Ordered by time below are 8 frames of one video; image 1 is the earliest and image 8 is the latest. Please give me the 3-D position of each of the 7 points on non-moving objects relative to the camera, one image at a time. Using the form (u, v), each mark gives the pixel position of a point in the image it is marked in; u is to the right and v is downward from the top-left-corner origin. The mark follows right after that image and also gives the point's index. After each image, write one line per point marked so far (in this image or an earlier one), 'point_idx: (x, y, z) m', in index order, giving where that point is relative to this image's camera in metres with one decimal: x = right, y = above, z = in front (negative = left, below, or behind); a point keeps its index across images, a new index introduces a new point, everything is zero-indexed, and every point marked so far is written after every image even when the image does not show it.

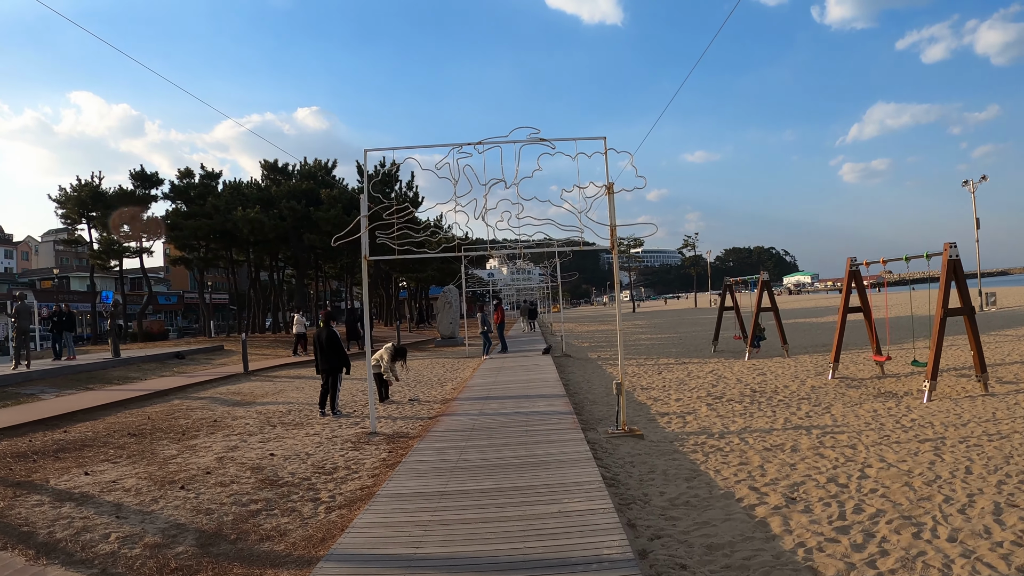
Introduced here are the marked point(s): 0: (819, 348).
0: (+8.6, -1.8, +17.1) m
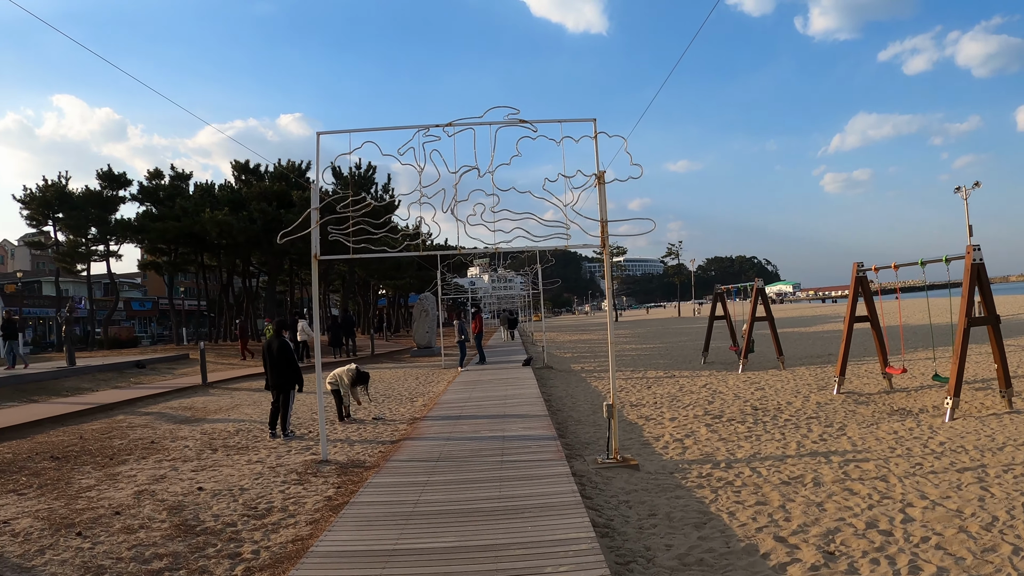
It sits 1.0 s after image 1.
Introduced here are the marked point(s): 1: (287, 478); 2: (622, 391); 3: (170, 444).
0: (+8.1, -2.0, +16.3) m
1: (-2.0, -1.7, +5.4) m
2: (+2.0, -1.9, +11.1) m
3: (-4.2, -1.8, +7.4) m
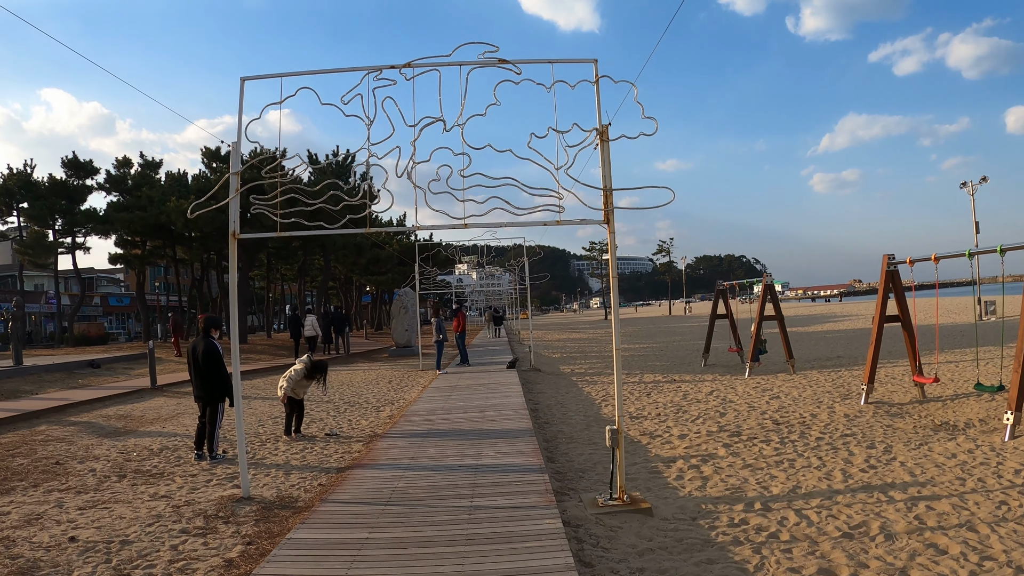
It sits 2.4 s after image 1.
0: (+7.8, -1.9, +15.2) m
1: (-2.1, -1.6, +4.1) m
2: (+1.7, -1.8, +9.9) m
3: (-4.4, -1.7, +6.1) m
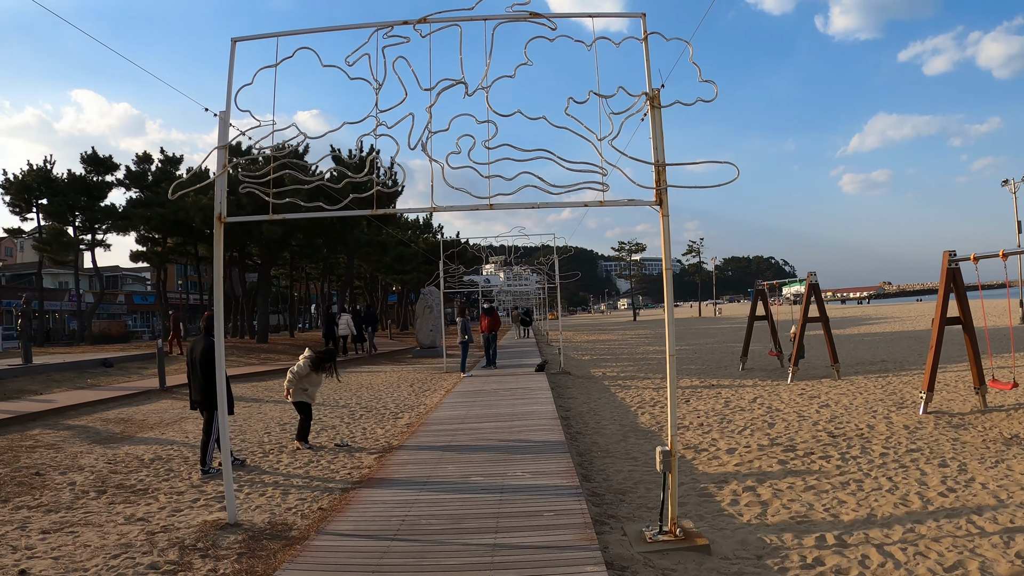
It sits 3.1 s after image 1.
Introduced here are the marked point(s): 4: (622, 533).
0: (+8.3, -1.9, +14.2) m
1: (-2.0, -1.5, +3.4) m
2: (+2.1, -1.7, +9.1) m
3: (-4.1, -1.7, +5.5) m
4: (+0.7, -1.6, +3.9) m
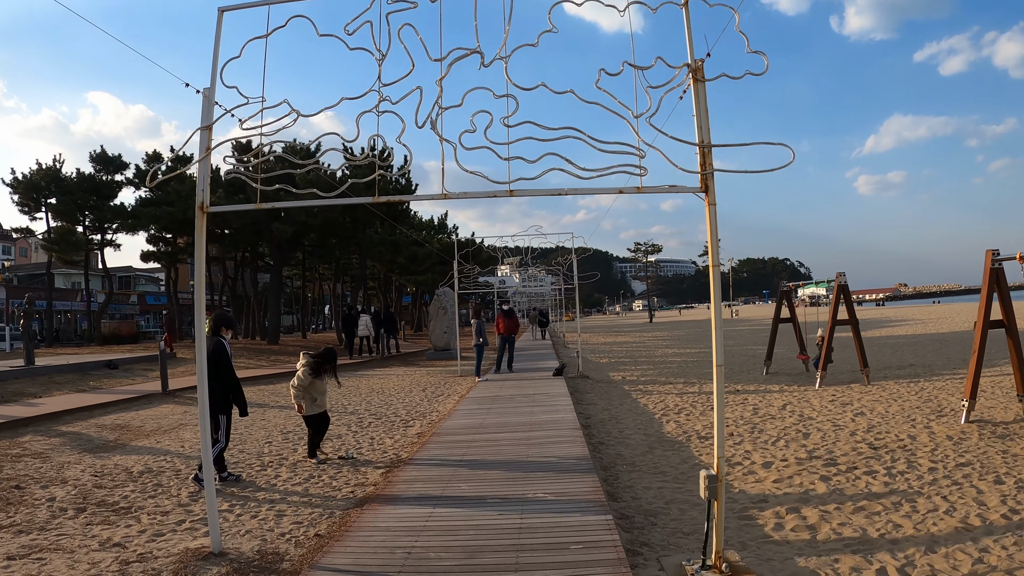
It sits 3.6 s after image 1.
0: (+8.6, -1.9, +13.5) m
1: (-1.9, -1.5, +3.0) m
2: (+2.3, -1.8, +8.6) m
3: (-4.0, -1.7, +5.1) m
4: (+0.8, -1.6, +3.4) m
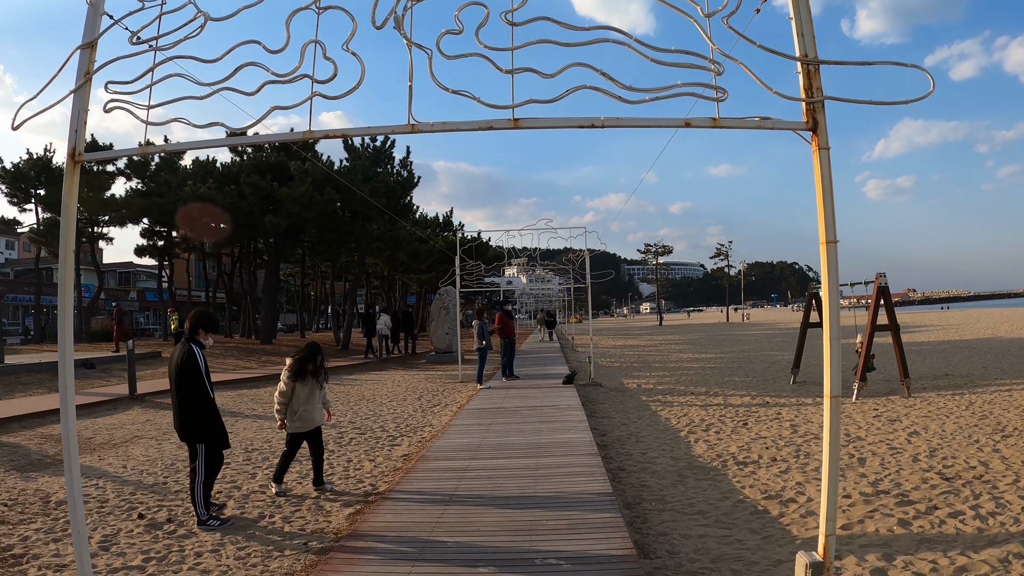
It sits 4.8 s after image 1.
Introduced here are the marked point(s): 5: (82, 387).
0: (+8.7, -2.0, +12.4) m
1: (-1.9, -1.4, +2.0) m
2: (+2.4, -1.7, +7.5) m
3: (-4.0, -1.6, +4.1) m
4: (+0.8, -1.5, +2.4) m
5: (-8.1, -1.9, +11.5) m
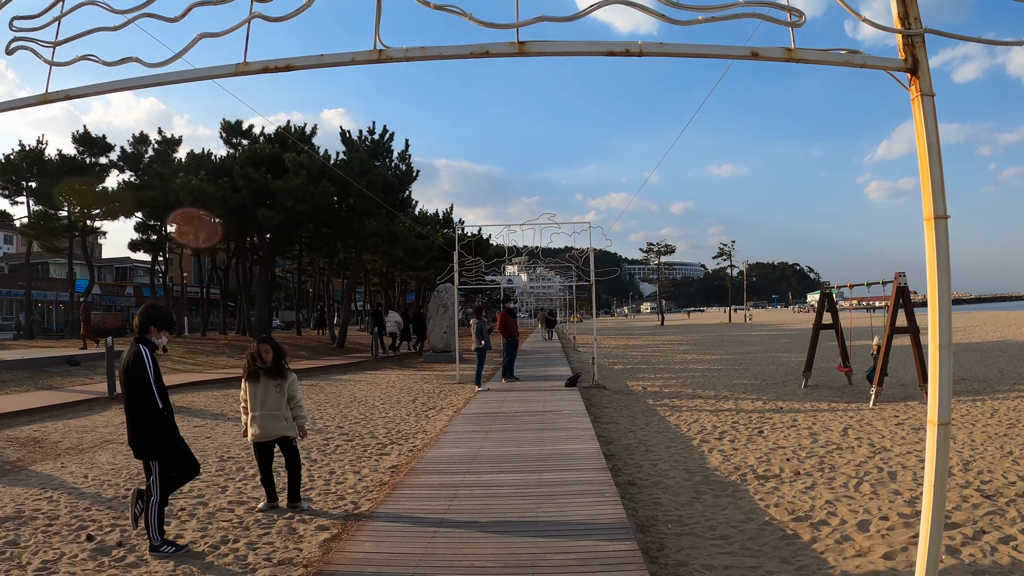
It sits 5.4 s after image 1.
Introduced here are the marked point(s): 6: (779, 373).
0: (+8.7, -2.0, +11.9) m
1: (-1.9, -1.4, +1.5) m
2: (+2.4, -1.7, +7.0) m
3: (-4.0, -1.5, +3.6) m
4: (+0.8, -1.5, +1.9) m
5: (-8.1, -1.7, +11.0) m
6: (+6.0, -1.9, +13.9) m
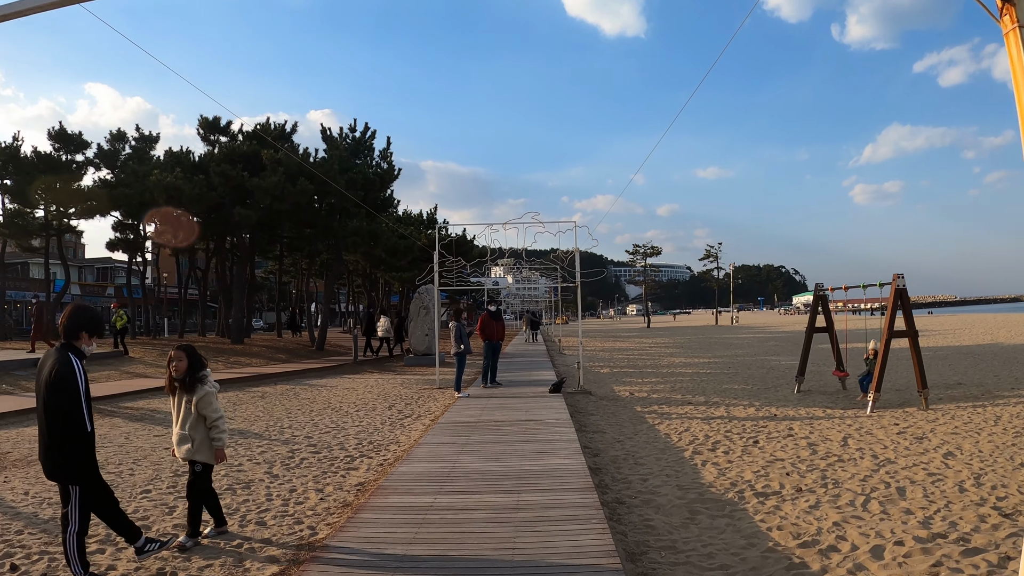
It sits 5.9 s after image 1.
0: (+8.5, -2.1, +11.6) m
1: (-2.0, -1.4, +1.0) m
2: (+2.2, -1.7, +6.6) m
3: (-4.1, -1.5, +3.1) m
4: (+0.7, -1.5, +1.4) m
5: (-8.4, -1.8, +10.5) m
6: (+5.7, -1.9, +13.5) m
